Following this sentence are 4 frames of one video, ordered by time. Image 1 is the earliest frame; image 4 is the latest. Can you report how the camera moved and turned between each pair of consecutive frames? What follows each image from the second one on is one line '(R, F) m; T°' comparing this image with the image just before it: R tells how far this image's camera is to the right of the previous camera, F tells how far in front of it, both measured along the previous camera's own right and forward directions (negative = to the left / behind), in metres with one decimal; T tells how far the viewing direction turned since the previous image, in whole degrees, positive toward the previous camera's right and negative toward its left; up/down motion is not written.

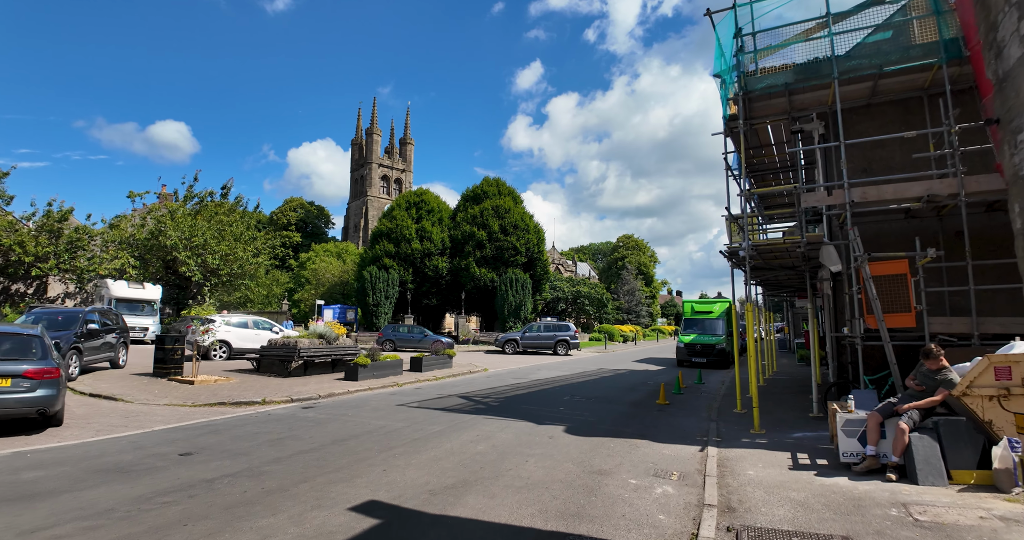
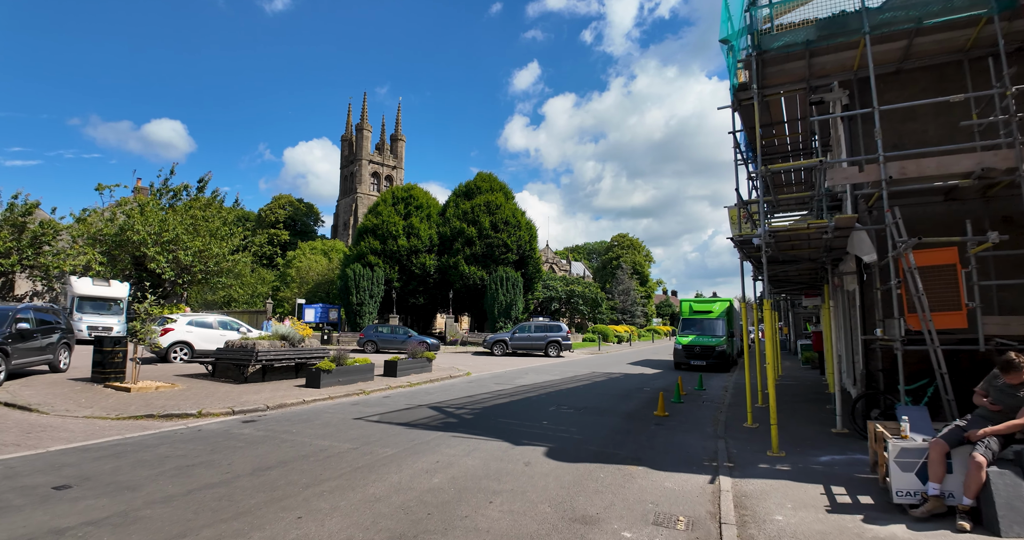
(+0.3, +1.4) m; 0°
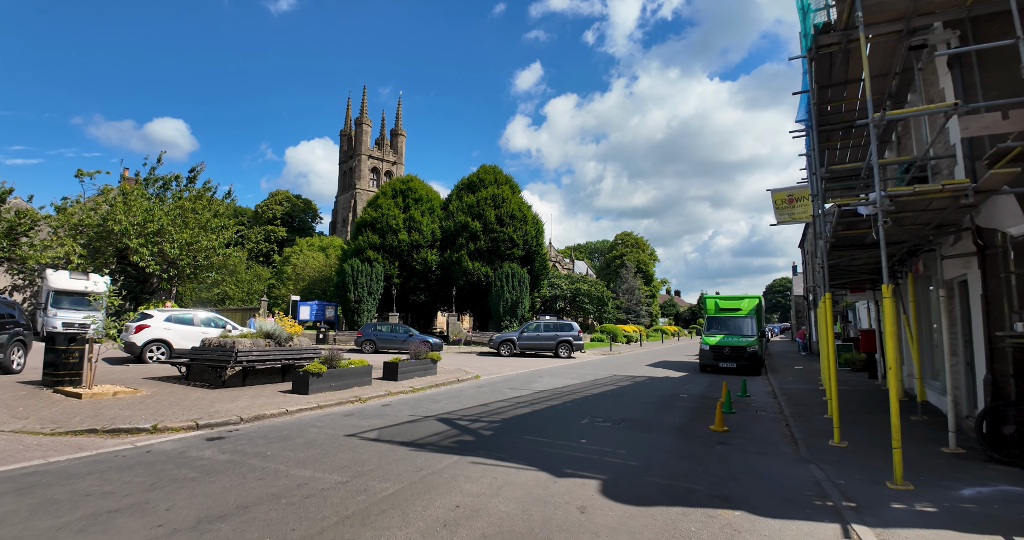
(-0.4, +1.7) m; 0°
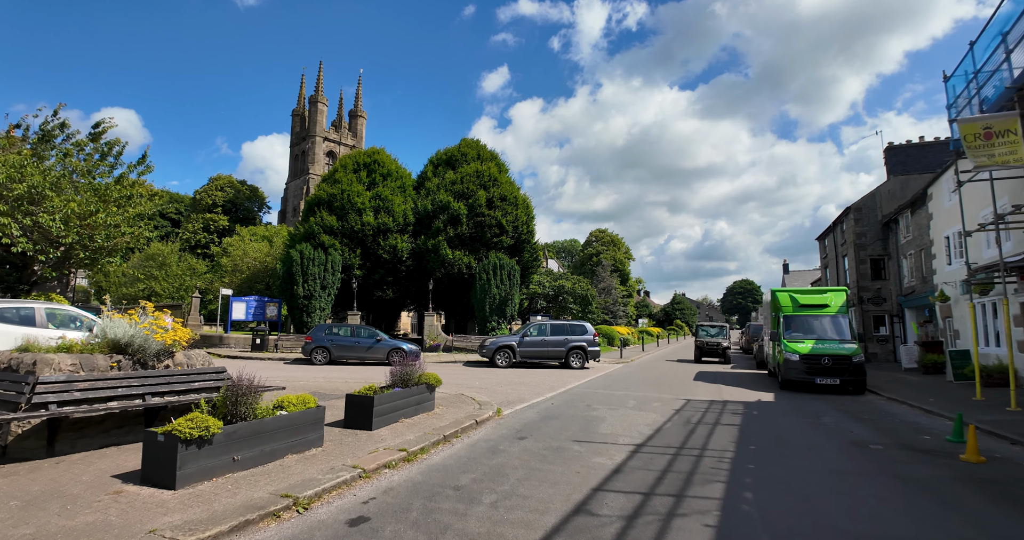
(-1.5, +5.6) m; +4°
